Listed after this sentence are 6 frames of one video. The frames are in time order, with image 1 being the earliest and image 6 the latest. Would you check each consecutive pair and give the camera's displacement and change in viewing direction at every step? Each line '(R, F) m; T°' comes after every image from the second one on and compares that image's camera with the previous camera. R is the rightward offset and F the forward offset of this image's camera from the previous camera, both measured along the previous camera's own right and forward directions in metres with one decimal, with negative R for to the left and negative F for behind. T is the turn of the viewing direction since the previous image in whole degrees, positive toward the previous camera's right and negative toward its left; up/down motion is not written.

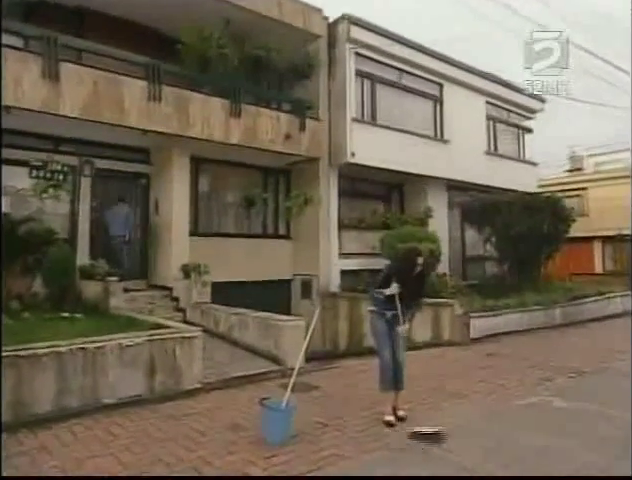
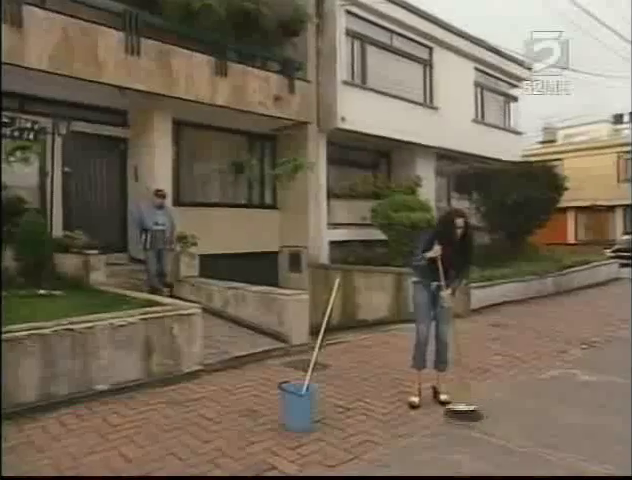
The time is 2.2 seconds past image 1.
(-0.5, +0.6) m; +3°
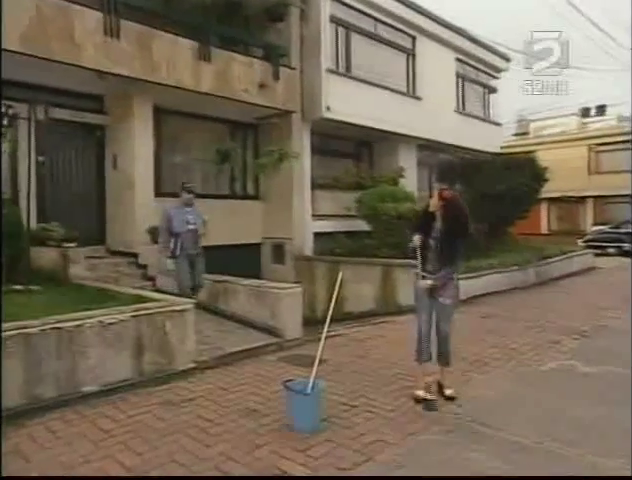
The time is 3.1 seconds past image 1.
(-0.3, +0.2) m; +3°
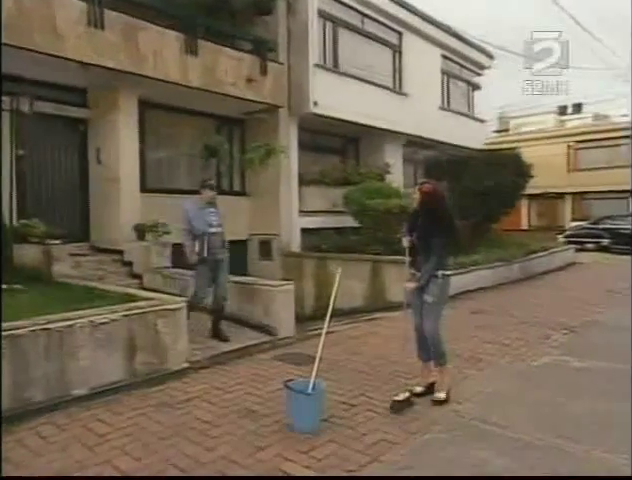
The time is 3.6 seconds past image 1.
(-0.2, +0.1) m; +2°
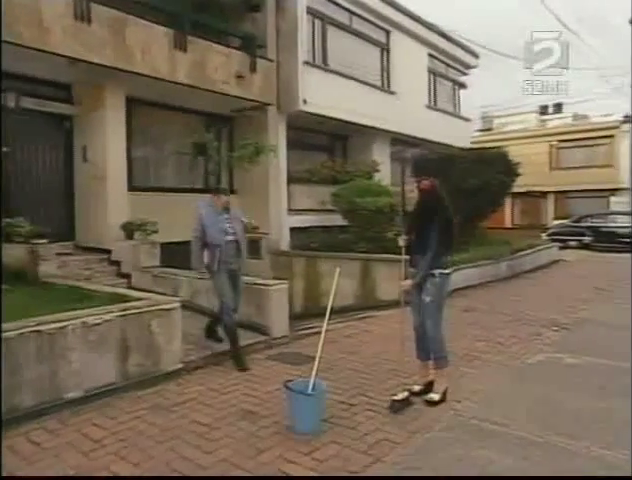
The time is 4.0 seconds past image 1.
(-0.1, +0.1) m; +2°
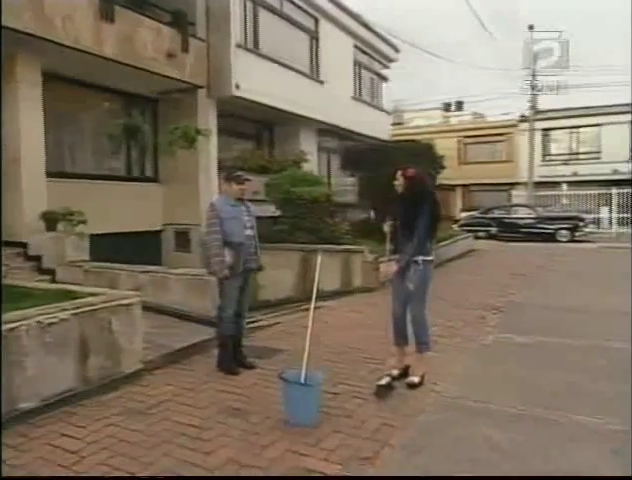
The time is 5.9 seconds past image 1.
(-0.7, +0.2) m; +11°
